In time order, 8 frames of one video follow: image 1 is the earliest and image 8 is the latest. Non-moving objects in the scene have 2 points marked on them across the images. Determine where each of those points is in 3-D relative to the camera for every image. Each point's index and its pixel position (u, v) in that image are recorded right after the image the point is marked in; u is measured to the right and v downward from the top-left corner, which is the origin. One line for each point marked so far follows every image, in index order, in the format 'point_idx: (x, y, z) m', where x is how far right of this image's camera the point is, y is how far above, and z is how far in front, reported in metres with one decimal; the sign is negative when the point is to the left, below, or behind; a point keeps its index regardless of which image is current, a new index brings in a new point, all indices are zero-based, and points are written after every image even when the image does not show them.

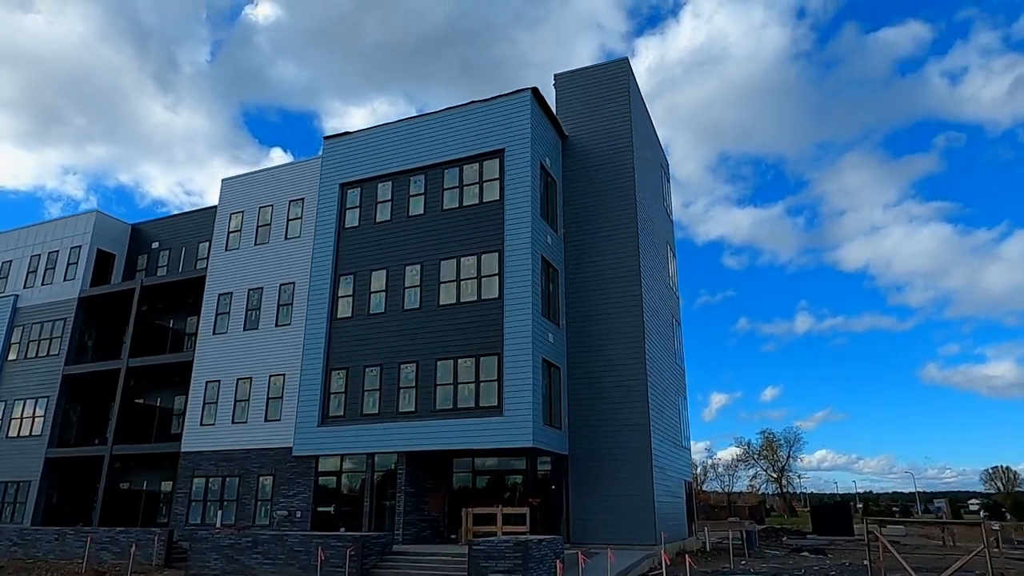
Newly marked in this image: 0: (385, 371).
0: (-3.7, -2.4, +19.4) m
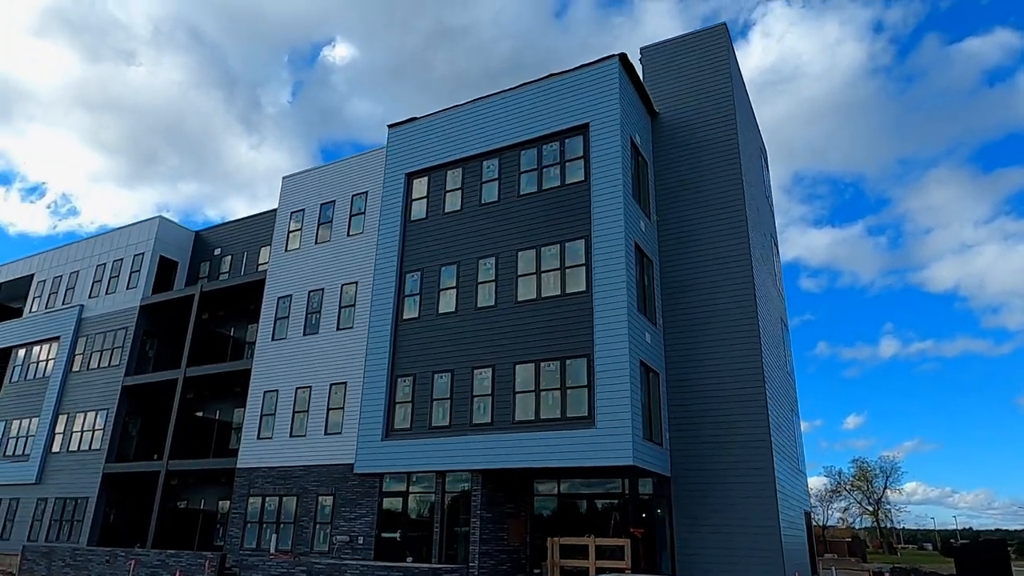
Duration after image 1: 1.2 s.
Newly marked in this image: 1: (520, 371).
0: (-1.4, -2.3, +17.0) m
1: (+0.2, -2.0, +16.2) m
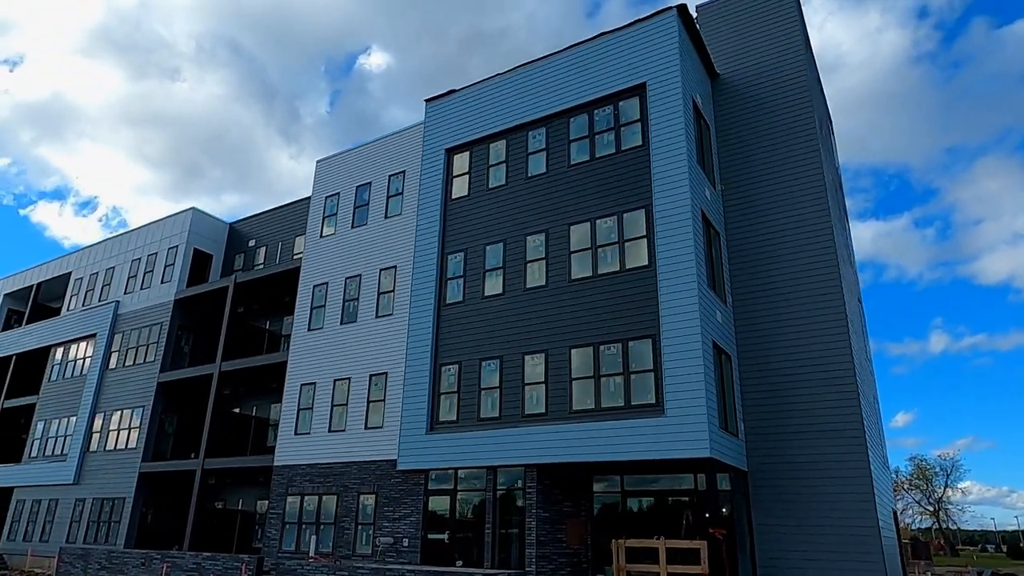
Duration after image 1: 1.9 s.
0: (-0.1, -1.8, +15.6) m
1: (+1.4, -1.5, +14.7) m
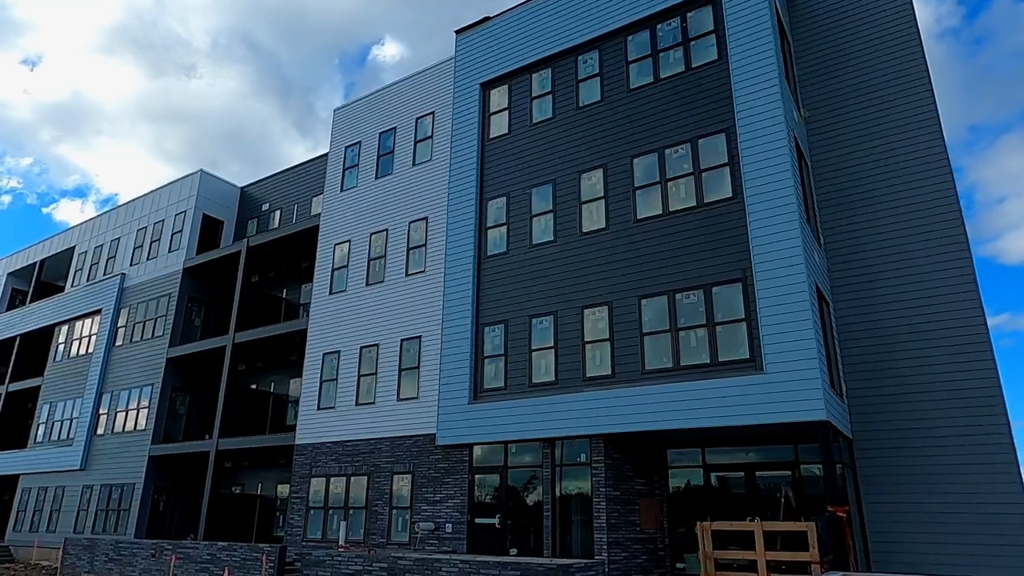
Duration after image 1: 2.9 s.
0: (+1.0, -0.7, +13.4) m
1: (+2.5, -0.3, +12.4) m
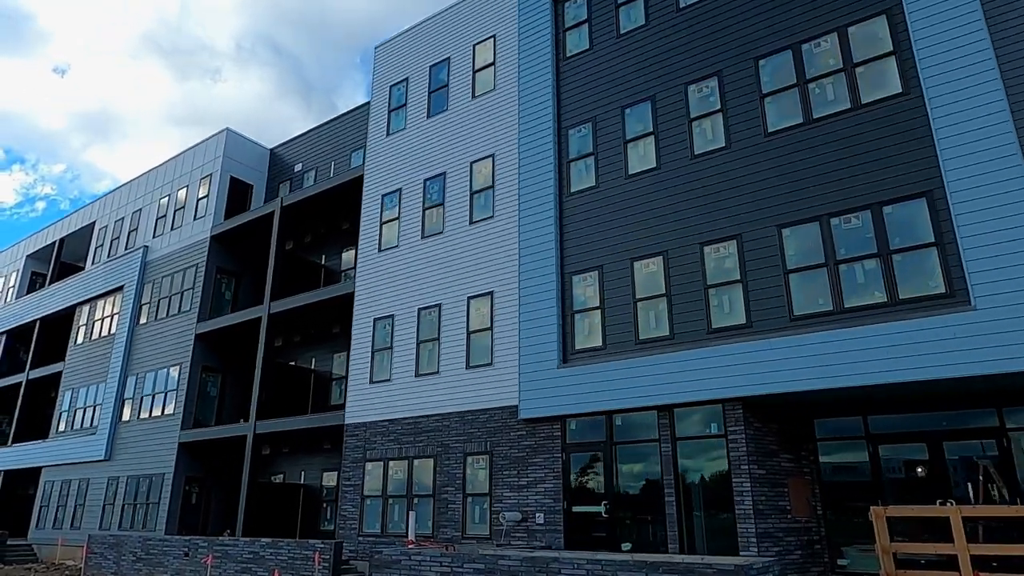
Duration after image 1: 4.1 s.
0: (+2.6, +0.4, +10.9) m
1: (+4.1, +0.8, +9.9) m
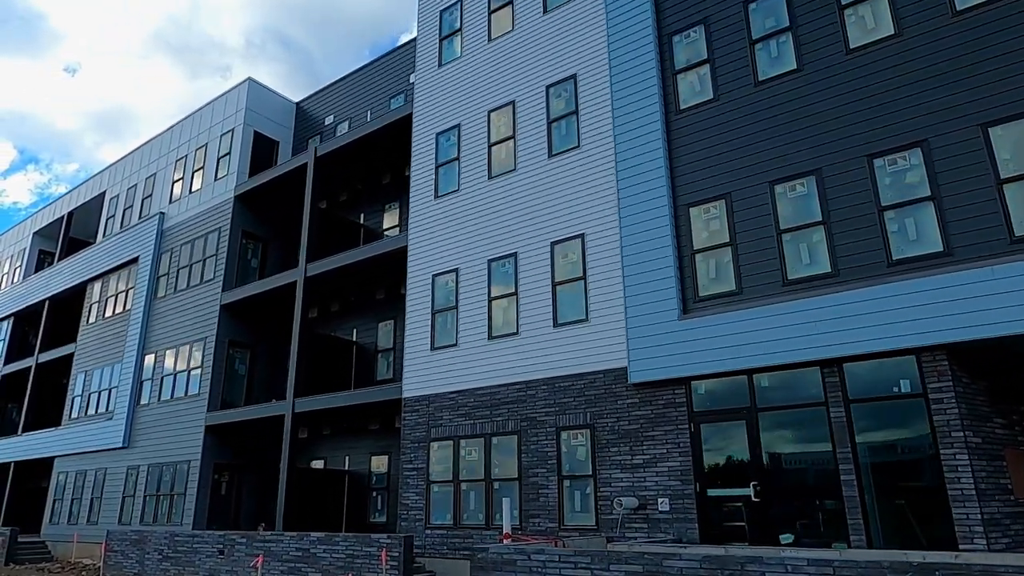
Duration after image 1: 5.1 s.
0: (+4.1, +1.4, +8.6) m
1: (+5.5, +1.7, +7.6) m
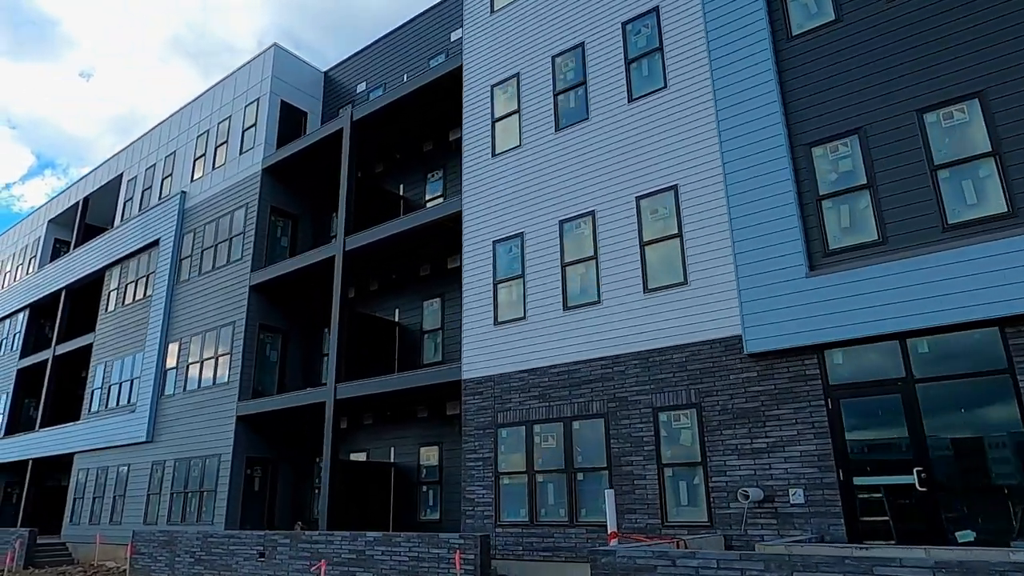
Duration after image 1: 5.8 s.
0: (+5.2, +1.9, +7.1) m
1: (+6.6, +2.3, +6.1) m
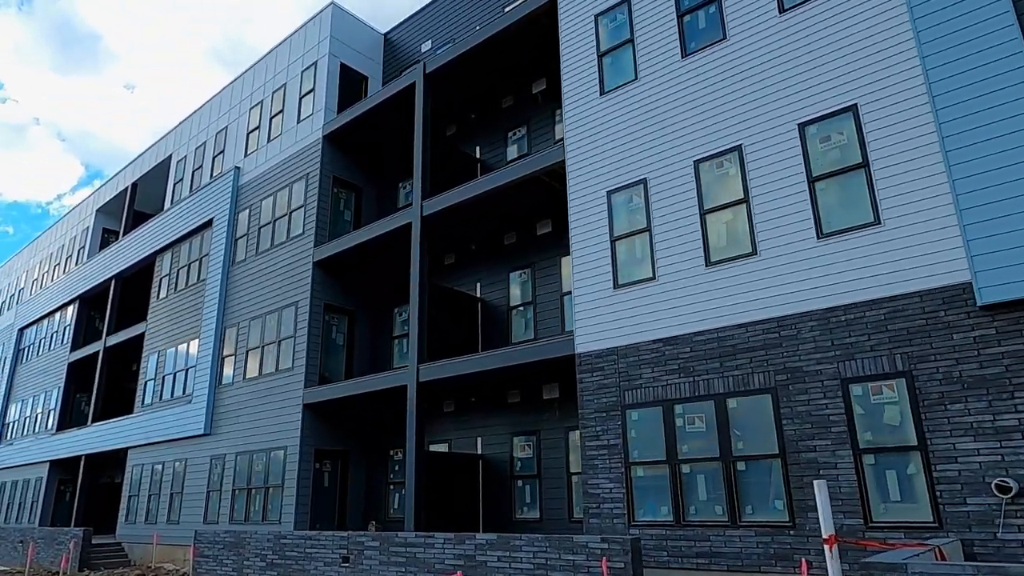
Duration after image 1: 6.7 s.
0: (+6.6, +2.6, +5.2) m
1: (+8.0, +3.0, +4.1) m
